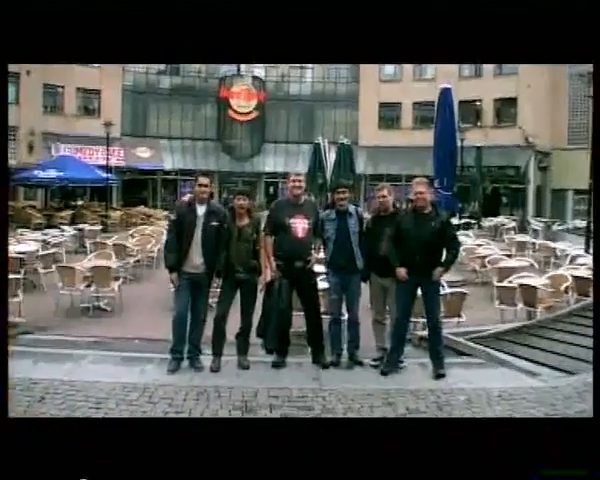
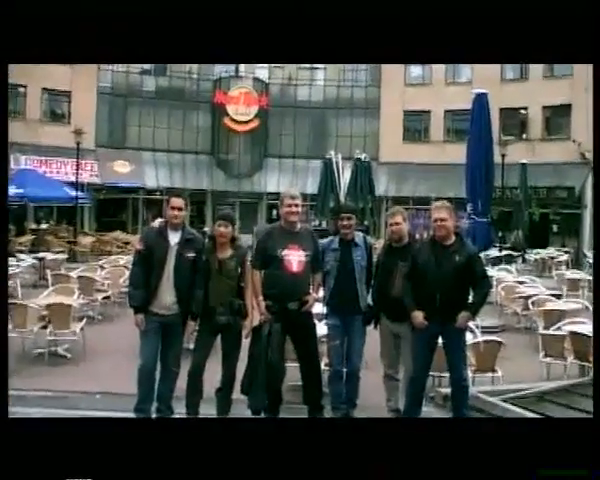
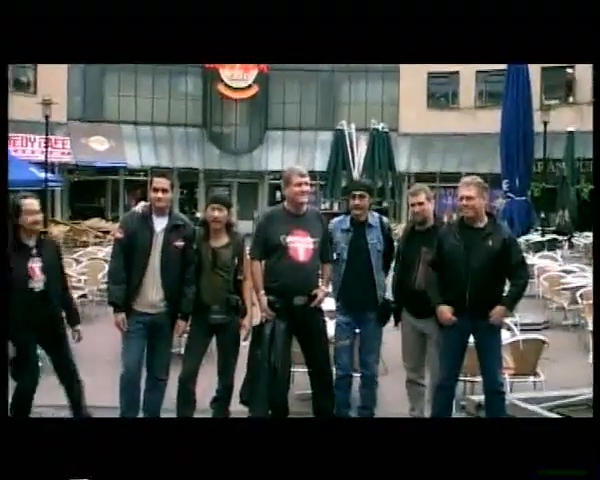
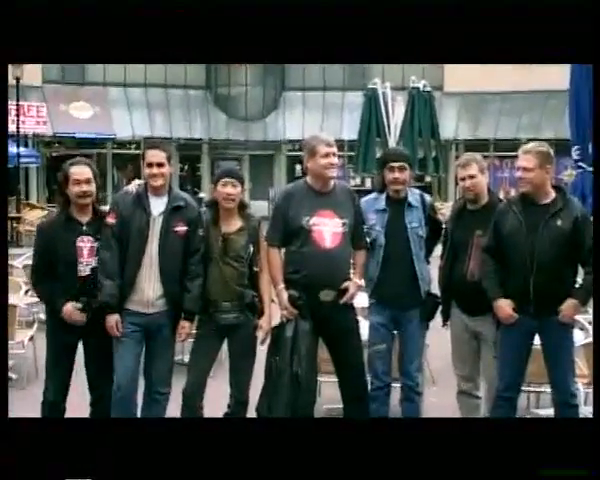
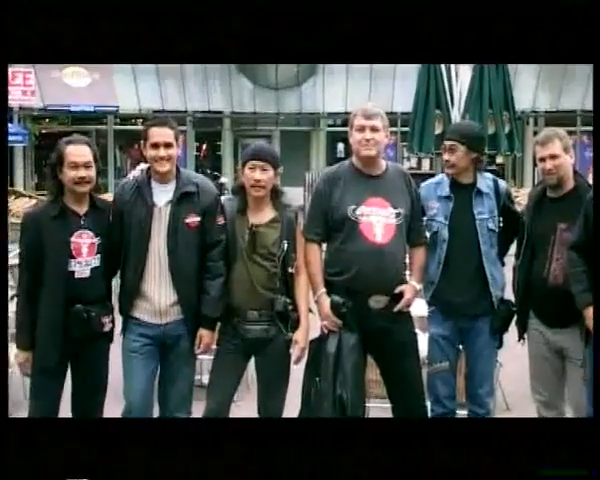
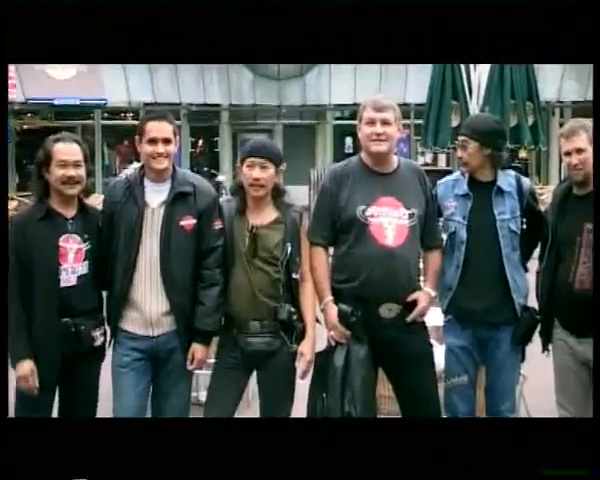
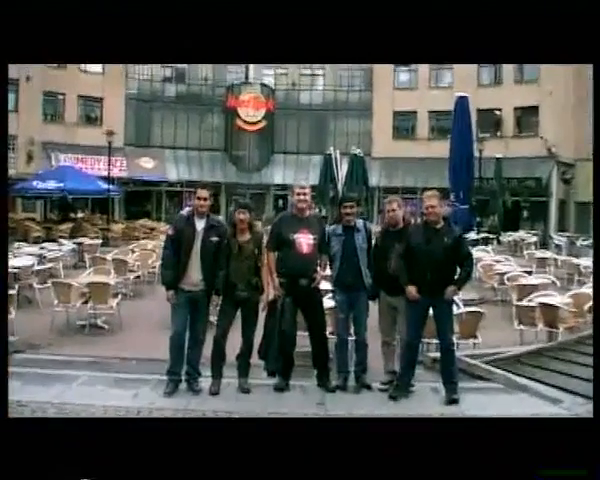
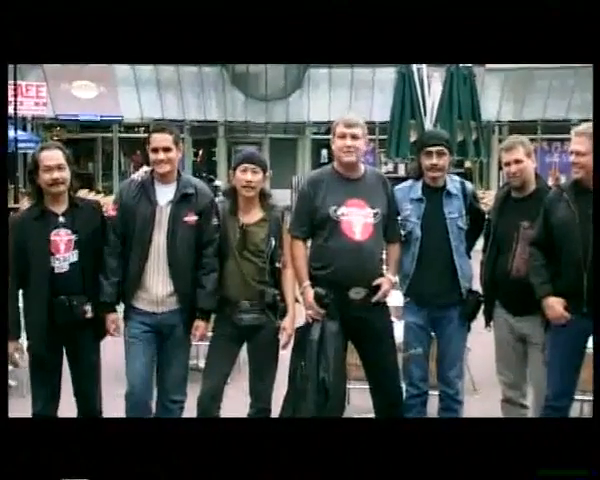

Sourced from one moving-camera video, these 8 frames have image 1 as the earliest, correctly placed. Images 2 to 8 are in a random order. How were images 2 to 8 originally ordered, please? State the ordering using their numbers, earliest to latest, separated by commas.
7, 2, 3, 4, 8, 5, 6
